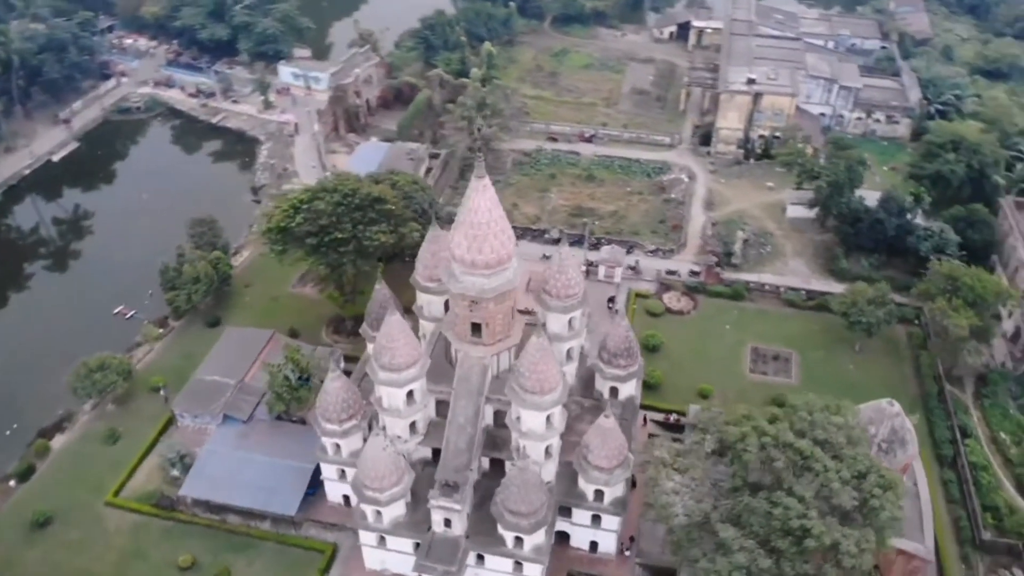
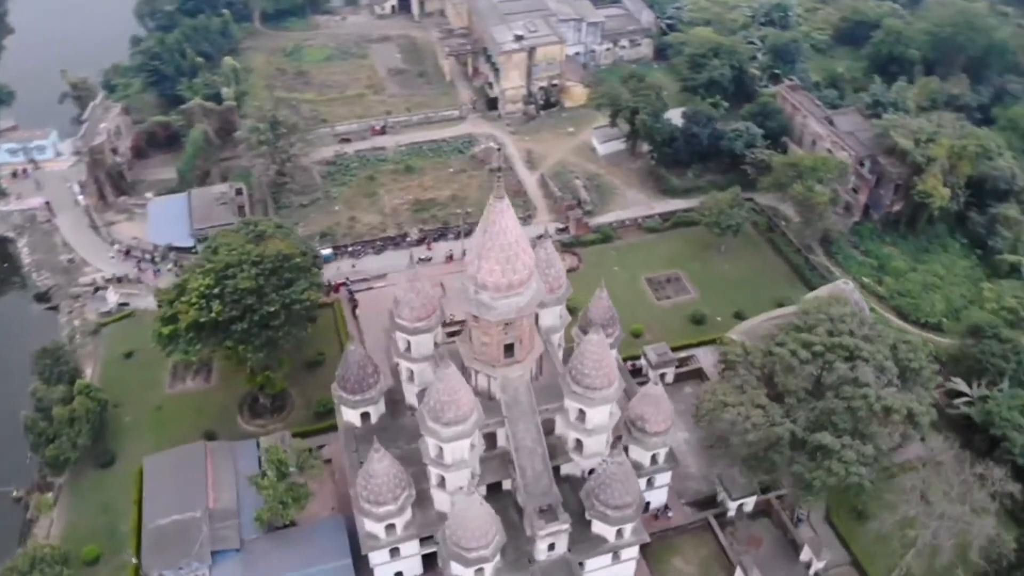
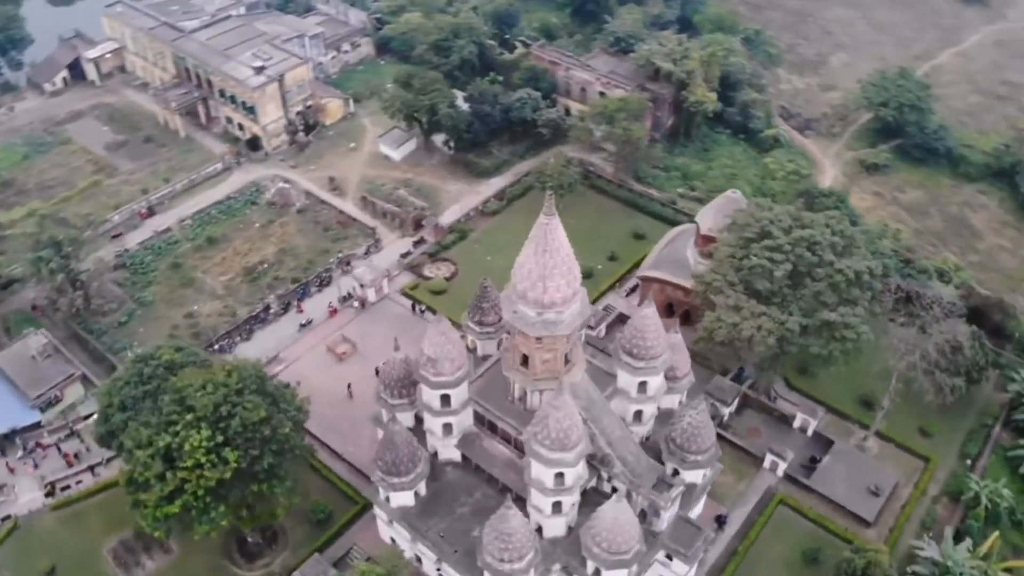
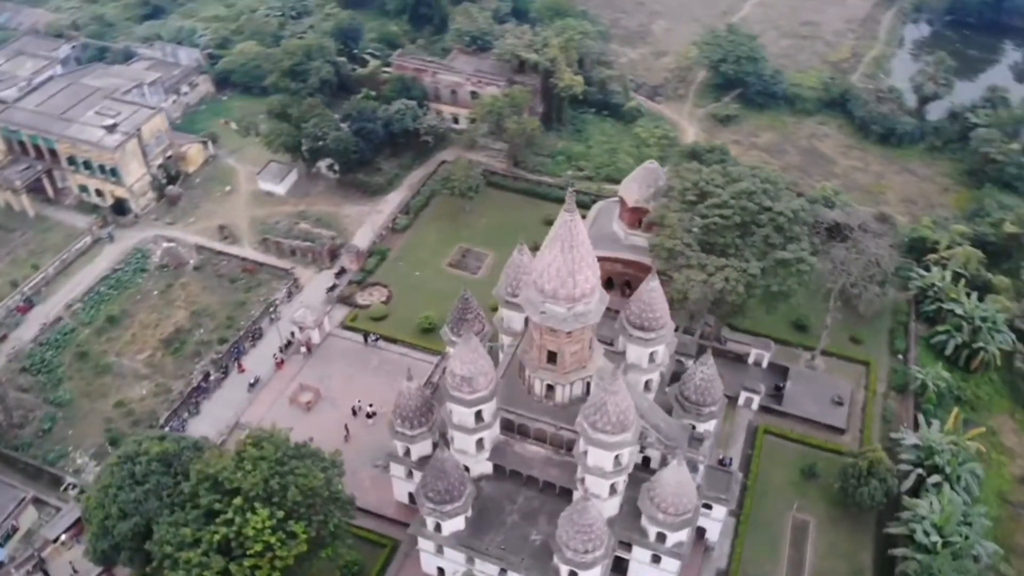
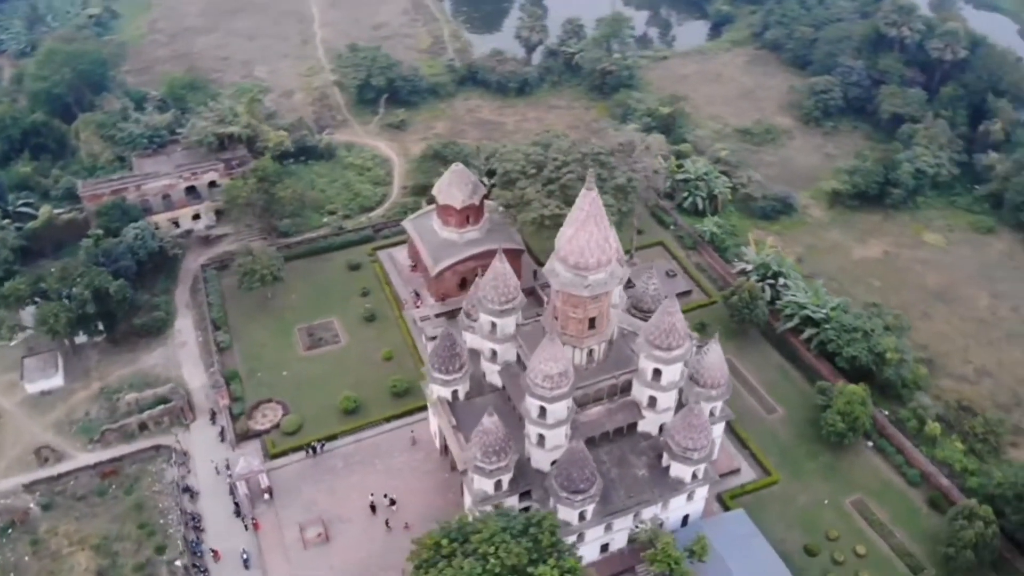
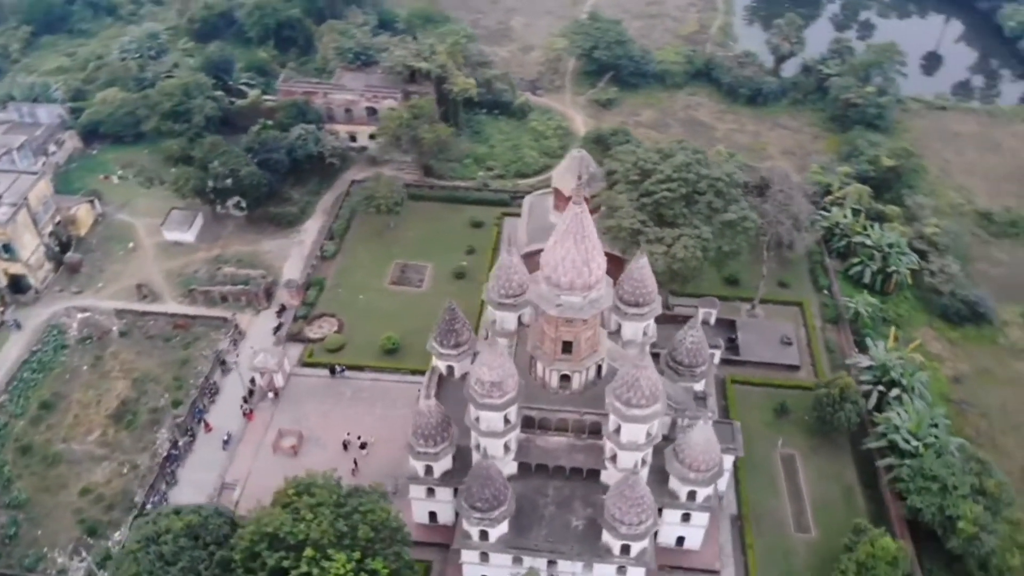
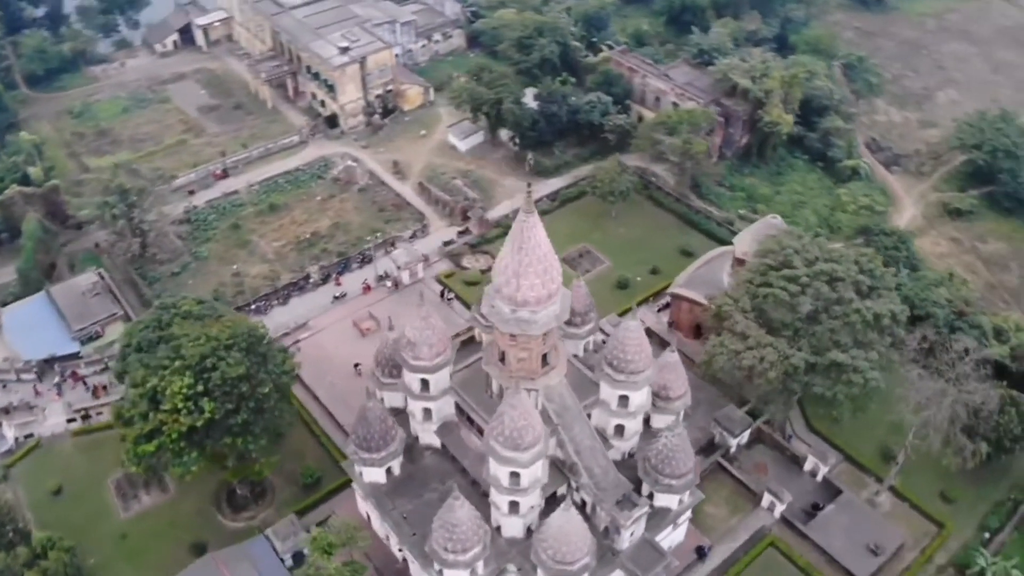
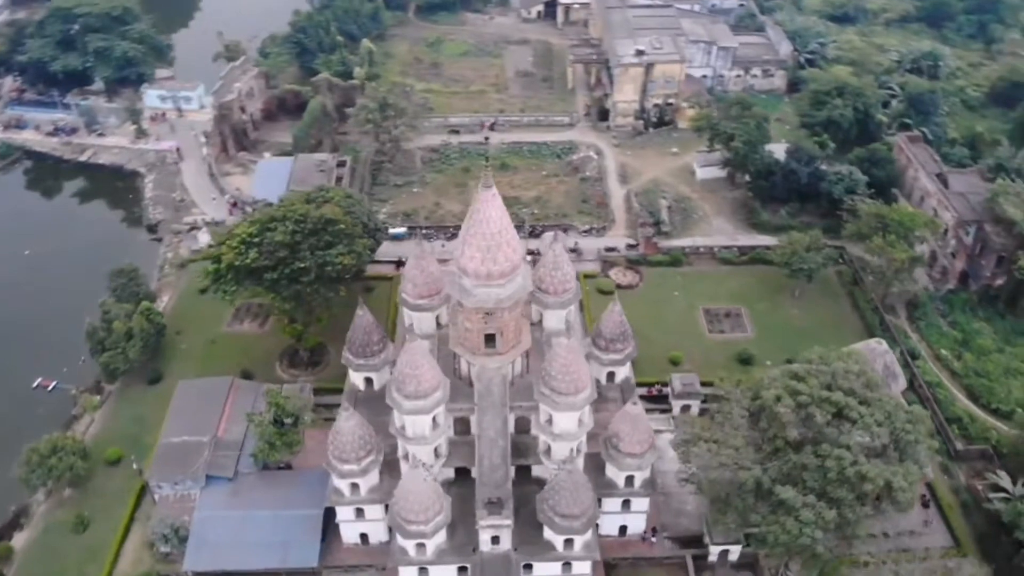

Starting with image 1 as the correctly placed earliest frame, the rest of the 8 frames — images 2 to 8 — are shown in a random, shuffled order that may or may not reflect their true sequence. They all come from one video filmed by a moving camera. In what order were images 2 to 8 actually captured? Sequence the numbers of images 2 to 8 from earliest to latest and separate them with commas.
8, 2, 7, 3, 4, 6, 5
